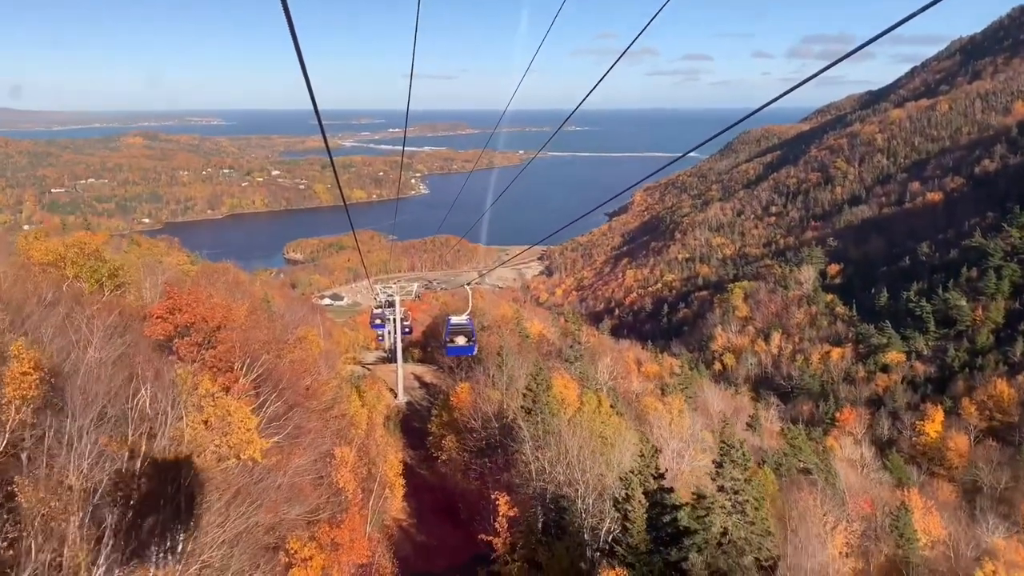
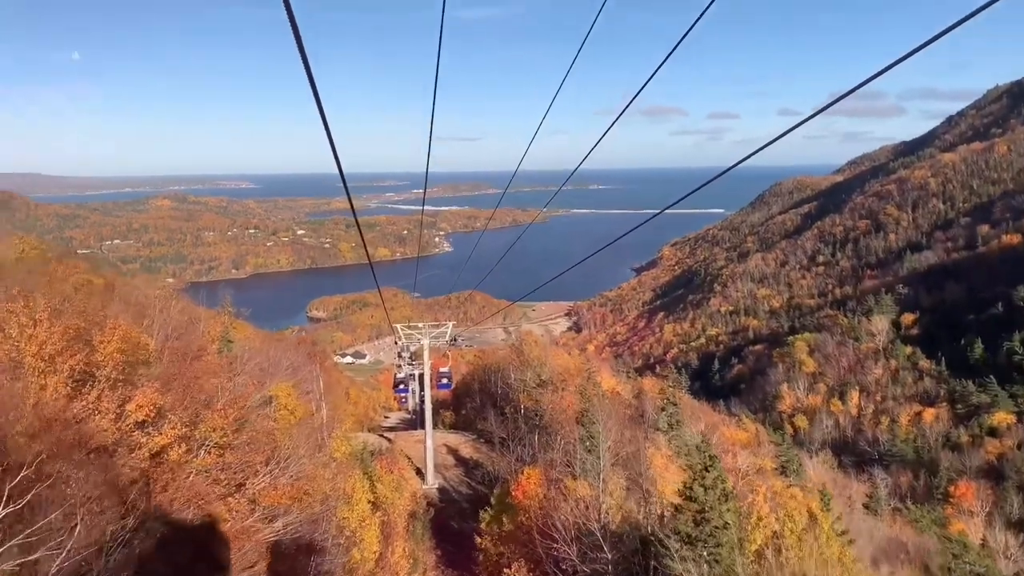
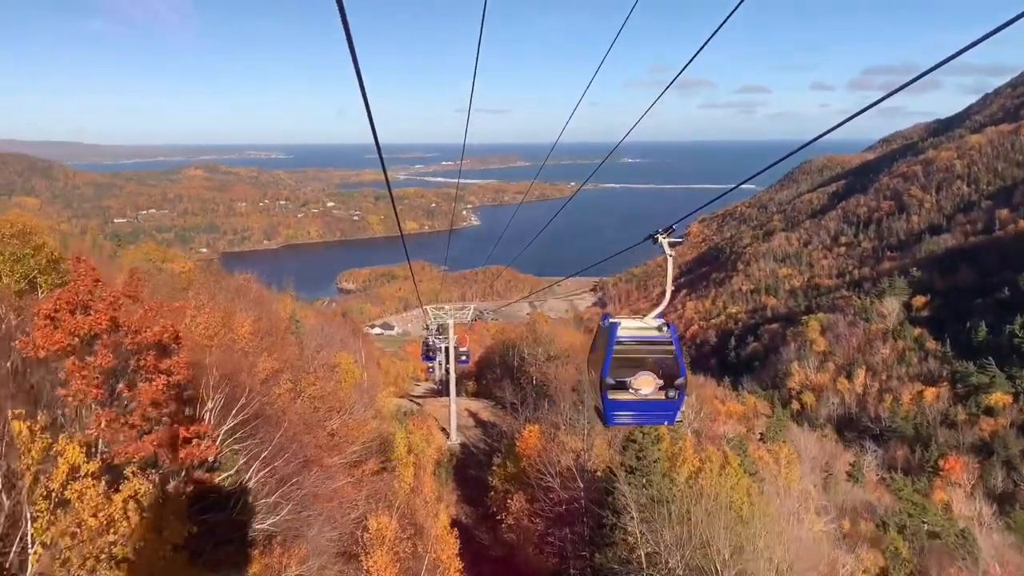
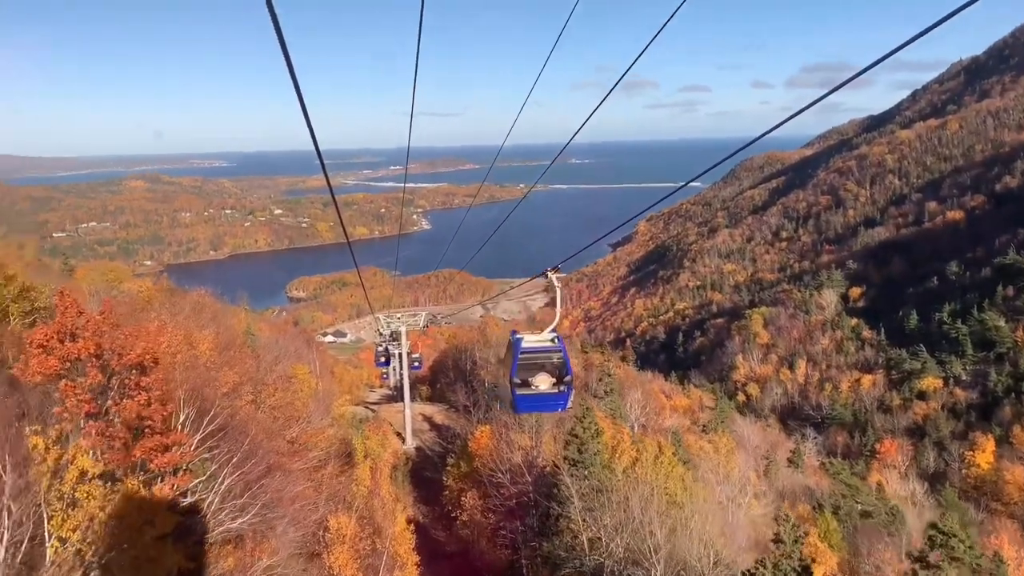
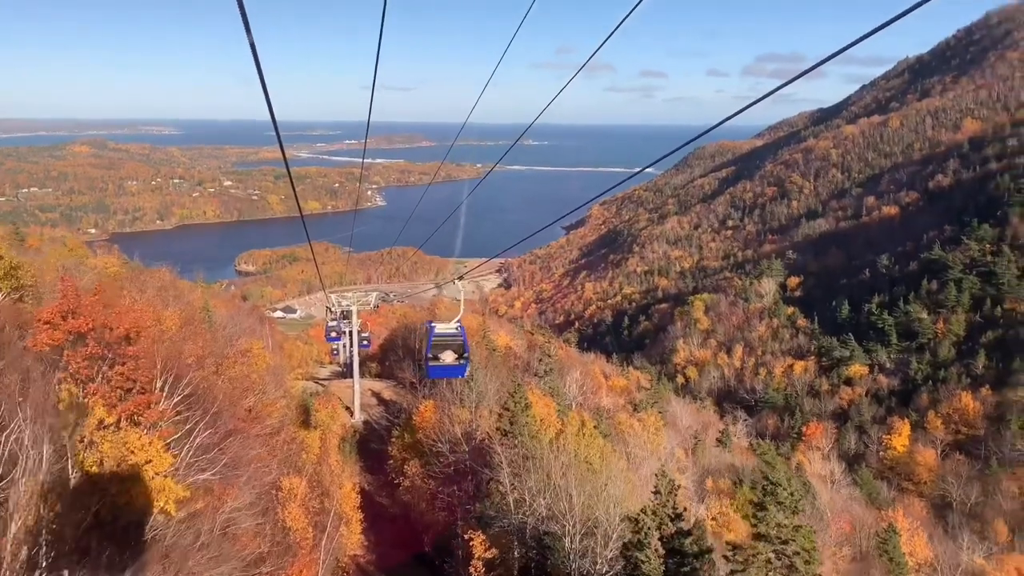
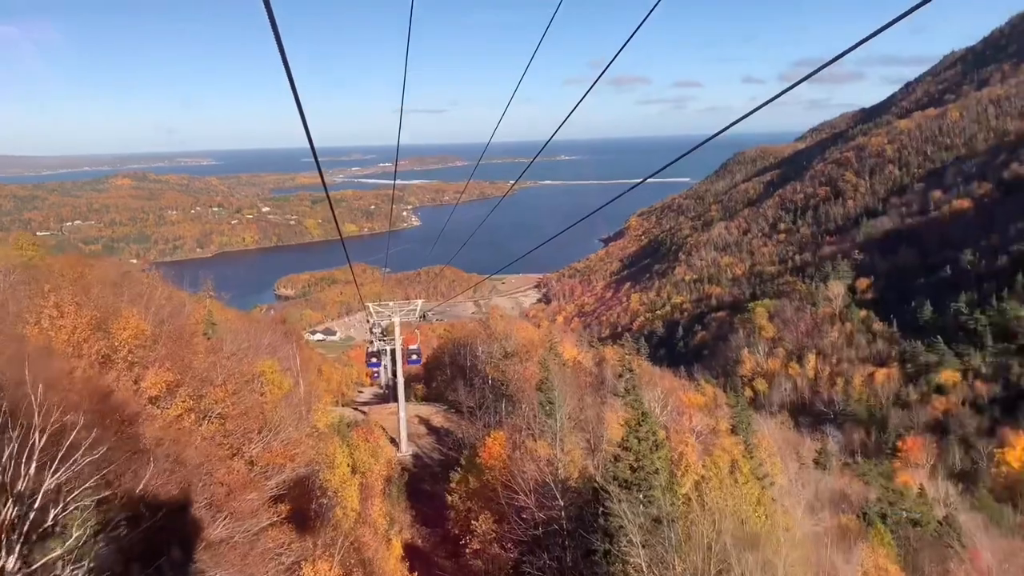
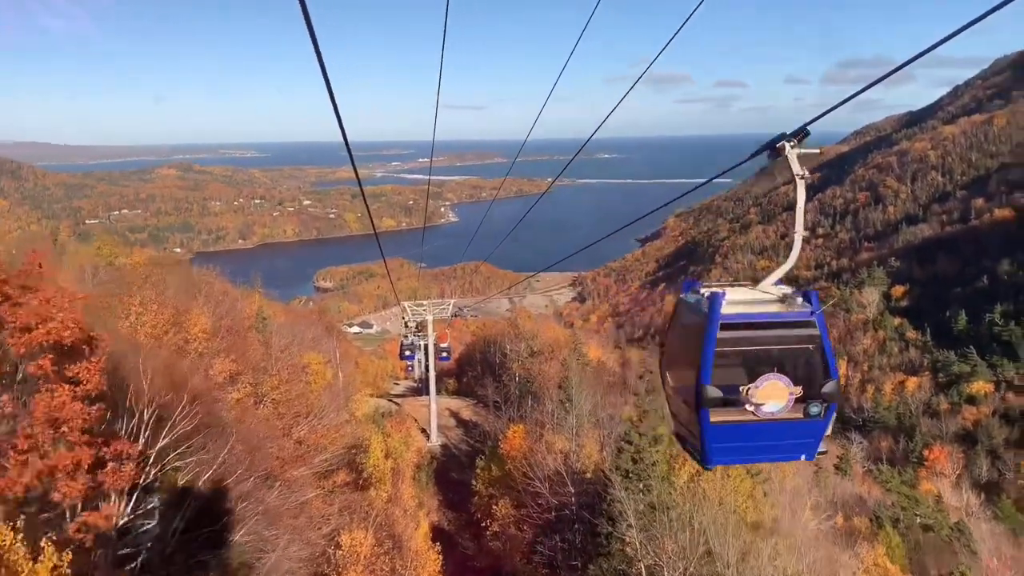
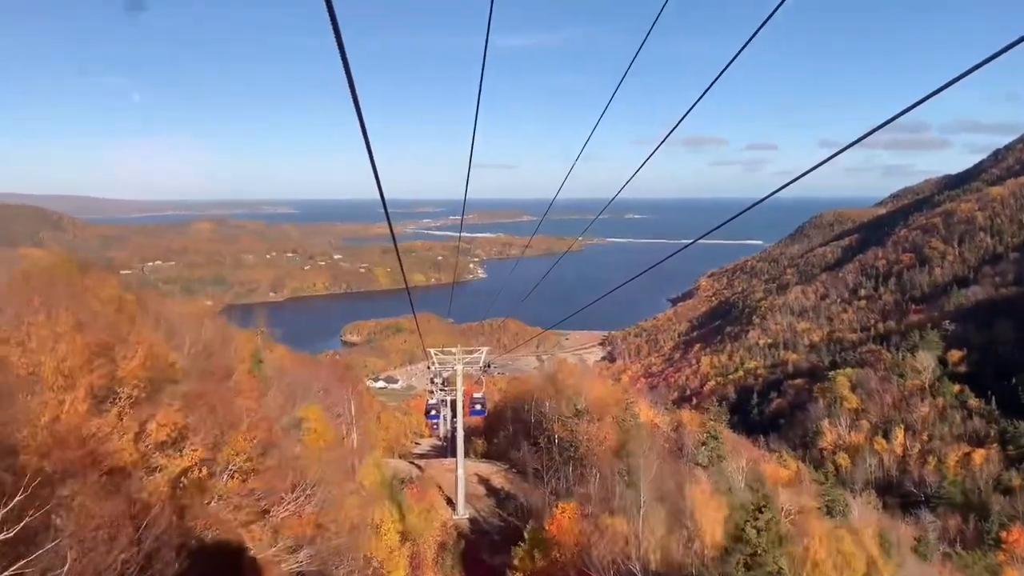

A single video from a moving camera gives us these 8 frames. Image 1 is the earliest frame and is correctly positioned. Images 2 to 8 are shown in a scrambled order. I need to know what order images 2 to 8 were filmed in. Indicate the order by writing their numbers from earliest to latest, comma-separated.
5, 4, 3, 7, 6, 2, 8
